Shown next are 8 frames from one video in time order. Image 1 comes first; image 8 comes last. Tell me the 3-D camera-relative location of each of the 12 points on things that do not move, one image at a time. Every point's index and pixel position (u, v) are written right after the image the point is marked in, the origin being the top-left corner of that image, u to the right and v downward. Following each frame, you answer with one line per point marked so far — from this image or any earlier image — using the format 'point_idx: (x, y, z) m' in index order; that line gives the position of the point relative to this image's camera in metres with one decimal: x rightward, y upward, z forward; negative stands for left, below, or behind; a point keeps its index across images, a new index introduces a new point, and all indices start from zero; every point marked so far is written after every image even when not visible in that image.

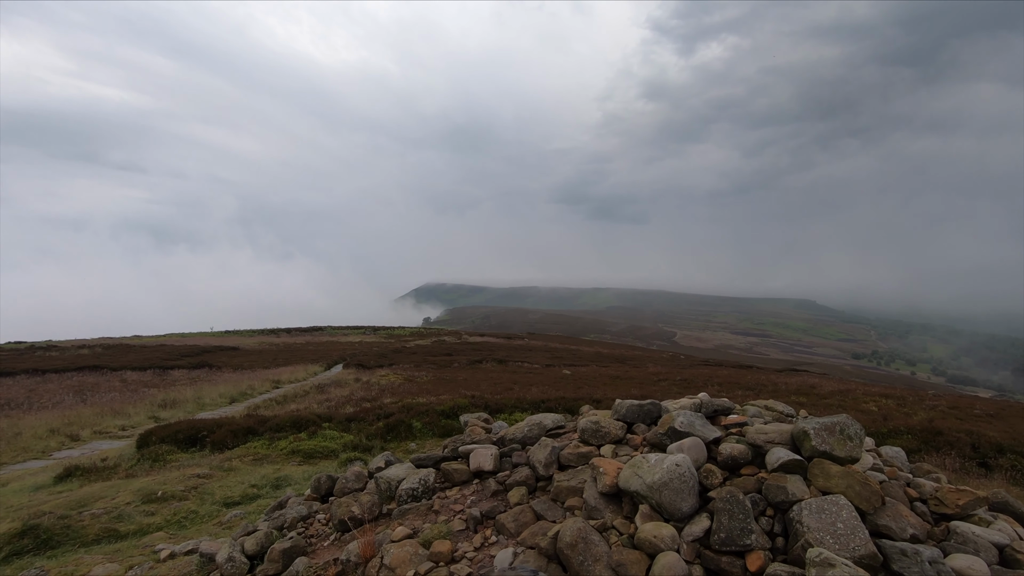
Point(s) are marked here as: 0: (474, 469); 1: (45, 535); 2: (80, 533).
0: (-0.3, -1.3, +4.0) m
1: (-5.0, -2.7, +5.8) m
2: (-4.7, -2.7, +5.9) m
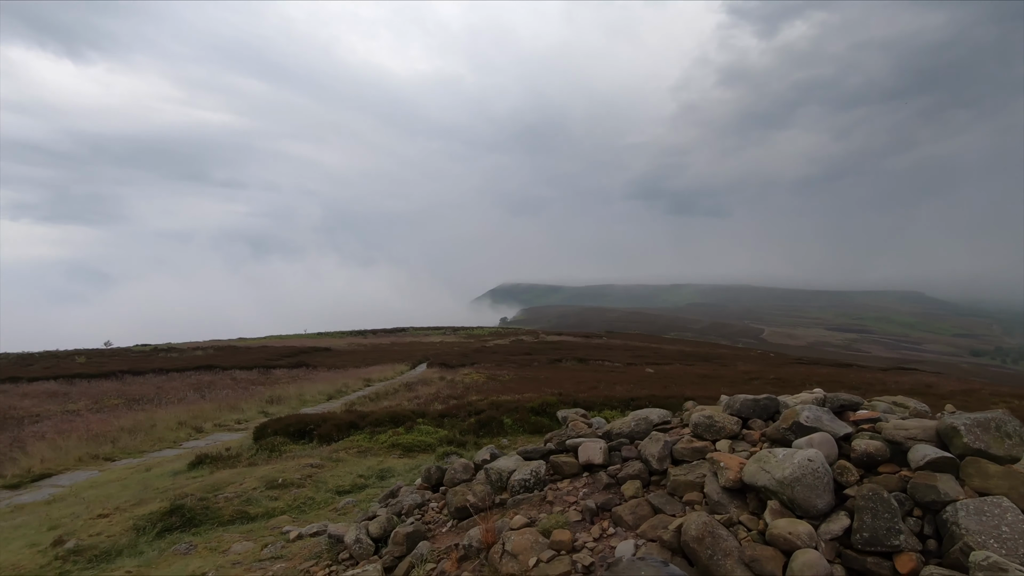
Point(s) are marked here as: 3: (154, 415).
0: (+0.5, -1.3, +4.0) m
1: (-3.9, -2.7, +6.5) m
2: (-3.6, -2.7, +6.5) m
3: (-11.5, -4.1, +17.3) m
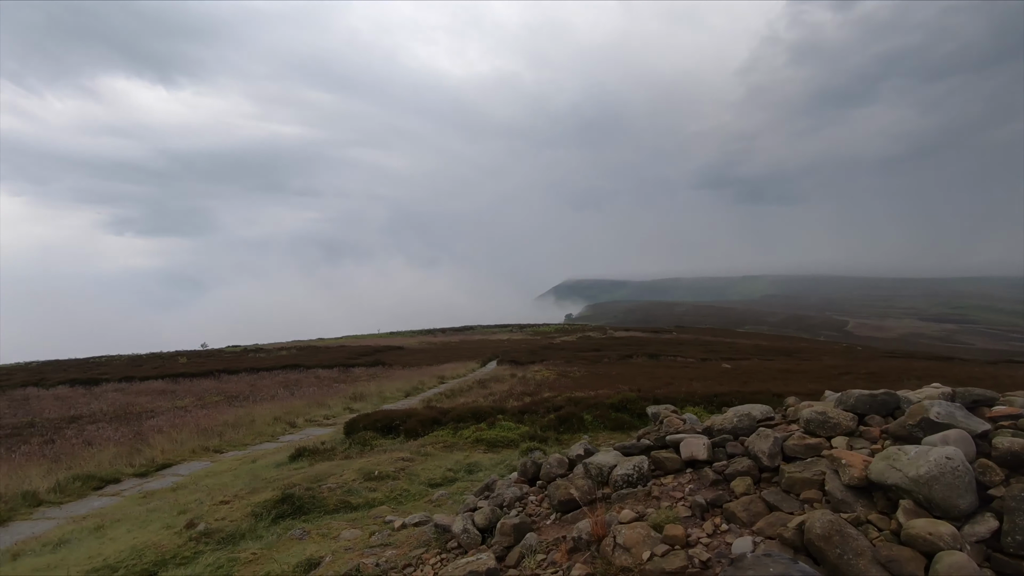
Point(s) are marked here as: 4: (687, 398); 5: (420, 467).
0: (+1.3, -1.3, +4.0) m
1: (-2.7, -2.8, +6.9) m
2: (-2.5, -2.8, +7.0) m
3: (-9.0, -4.3, +18.6) m
4: (+3.9, -2.4, +11.9) m
5: (-1.4, -2.8, +8.4) m
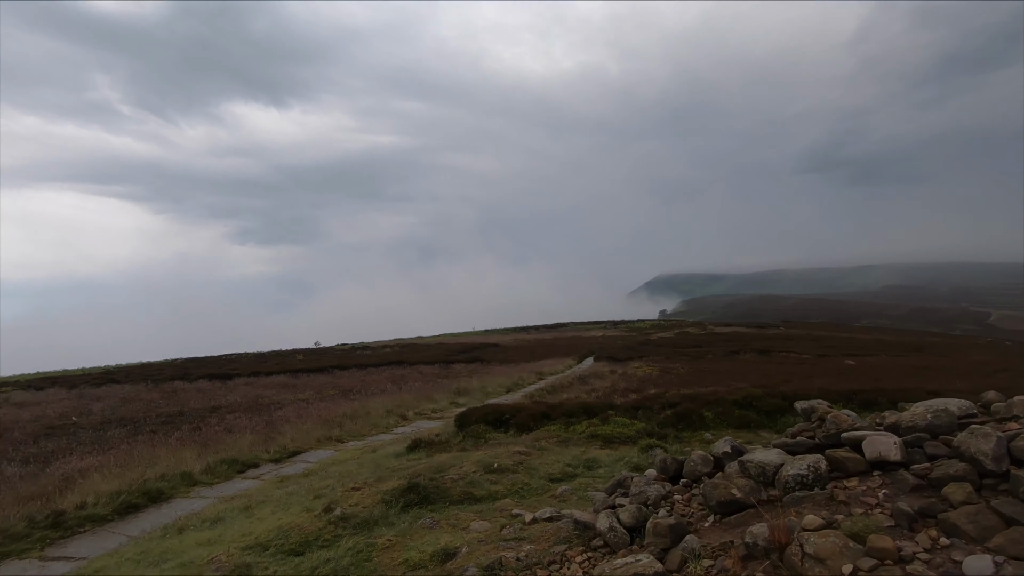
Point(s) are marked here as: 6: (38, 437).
0: (+2.3, -1.1, +3.4) m
1: (-1.1, -2.7, +7.0) m
2: (-0.8, -2.7, +7.0) m
3: (-5.3, -4.2, +19.6) m
4: (+6.2, -2.2, +10.8) m
5: (+0.4, -2.7, +8.2) m
6: (-15.5, -4.9, +17.5) m
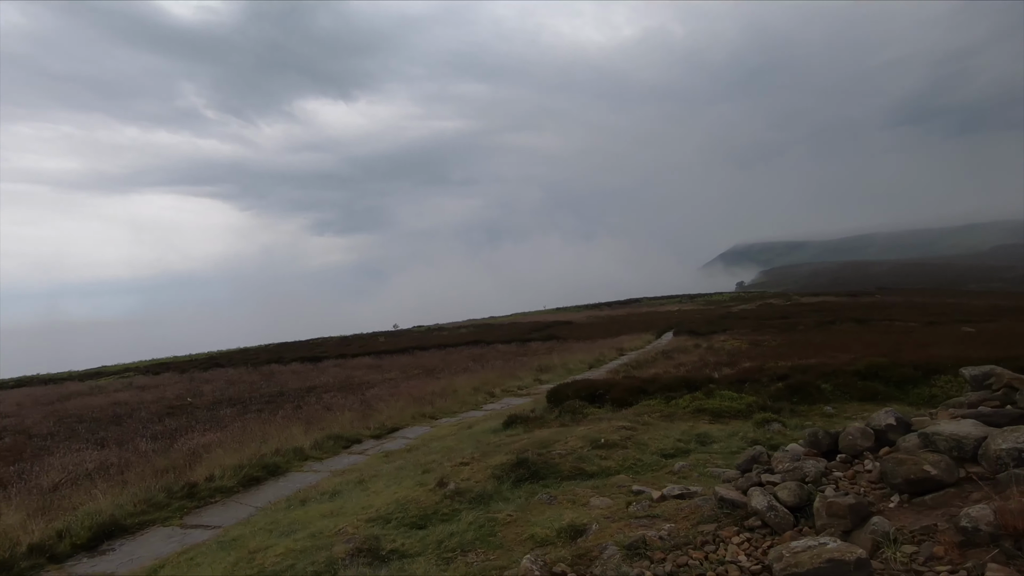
0: (+3.2, -0.7, +2.8) m
1: (+0.3, -2.3, +6.9) m
2: (+0.6, -2.3, +6.9) m
3: (-2.2, -3.5, +19.9) m
4: (+8.0, -1.4, +9.7) m
5: (+2.0, -2.2, +7.9) m
6: (-12.5, -4.6, +19.2) m
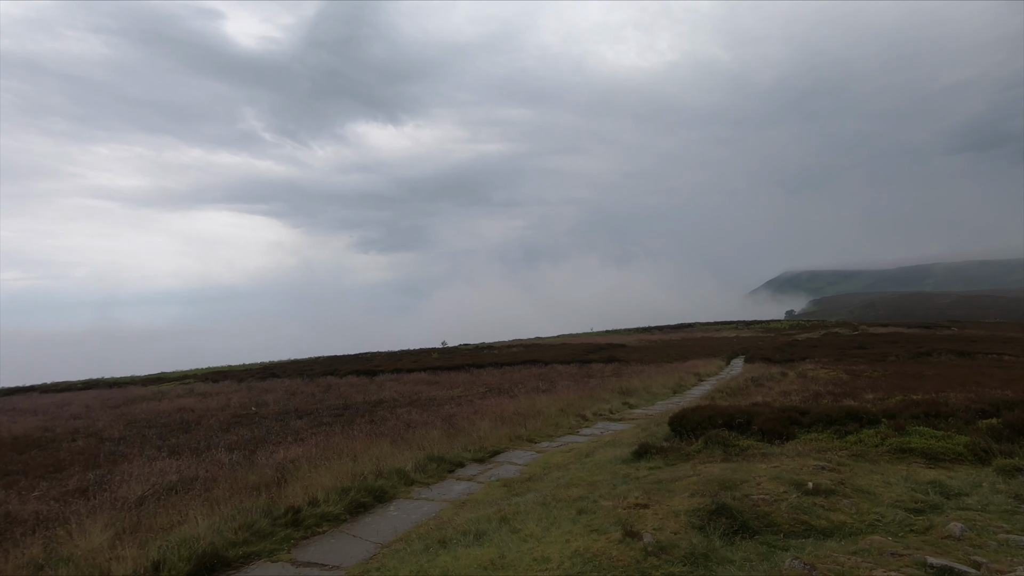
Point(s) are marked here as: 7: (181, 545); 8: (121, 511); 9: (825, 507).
0: (+4.9, -0.6, +1.1) m
1: (+2.3, -2.3, +5.3) m
2: (+2.6, -2.3, +5.3) m
3: (+0.7, -3.9, +18.5) m
4: (+10.2, -1.7, +7.6) m
5: (+4.0, -2.2, +6.2) m
6: (-9.6, -4.7, +18.5) m
7: (-3.7, -2.9, +6.0) m
8: (-5.5, -3.1, +7.5) m
9: (+3.2, -2.2, +5.6) m
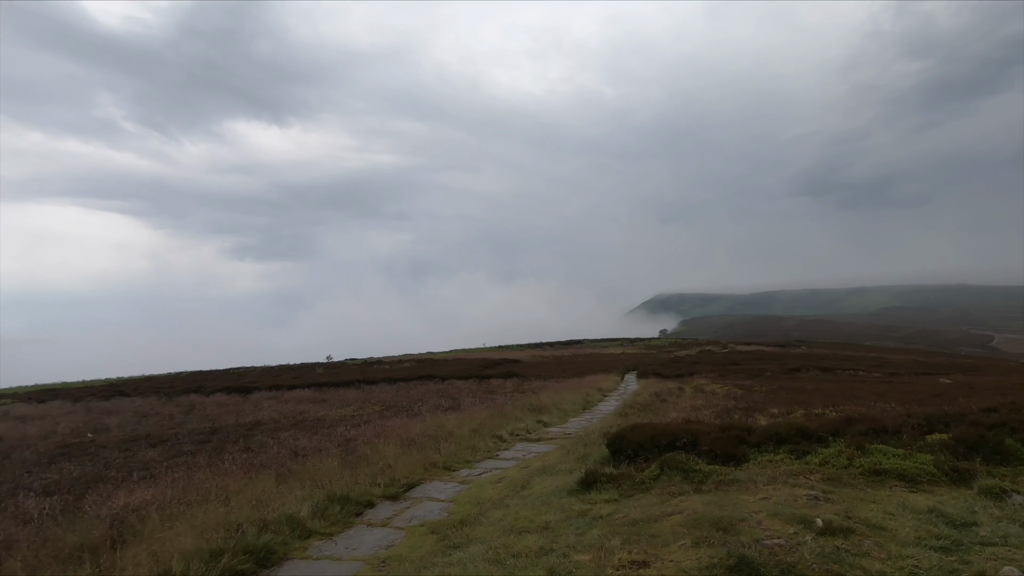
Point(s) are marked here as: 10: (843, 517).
0: (+5.5, -0.6, +0.7) m
1: (+2.0, -2.2, +4.2) m
2: (+2.3, -2.2, +4.2) m
3: (-2.3, -4.2, +16.7) m
4: (+9.3, -1.9, +8.0) m
5: (+3.5, -2.3, +5.4) m
6: (-12.4, -4.6, +14.6) m
7: (-4.0, -2.7, +3.6) m
8: (-6.0, -2.9, +4.7) m
9: (+2.9, -2.2, +4.6) m
10: (+3.2, -2.2, +5.2) m
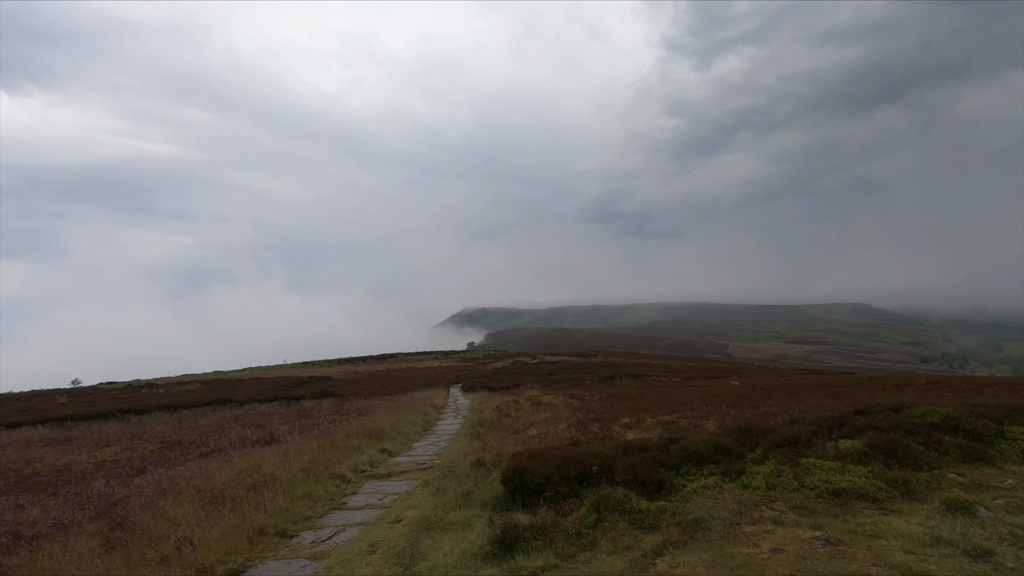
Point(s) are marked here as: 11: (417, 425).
0: (+6.6, -0.4, +0.6) m
1: (+2.1, -2.1, +2.7) m
2: (+2.3, -2.1, +2.8) m
3: (-6.3, -4.2, +12.9) m
4: (+7.6, -2.0, +8.8) m
5: (+3.1, -2.2, +4.4) m
6: (-15.1, -4.4, +7.5) m
7: (-3.4, -2.4, +0.1) m
8: (-5.7, -2.6, +0.4) m
9: (+2.7, -2.1, +3.4) m
10: (+2.8, -2.1, +4.1) m
11: (-3.5, -5.1, +19.9) m
